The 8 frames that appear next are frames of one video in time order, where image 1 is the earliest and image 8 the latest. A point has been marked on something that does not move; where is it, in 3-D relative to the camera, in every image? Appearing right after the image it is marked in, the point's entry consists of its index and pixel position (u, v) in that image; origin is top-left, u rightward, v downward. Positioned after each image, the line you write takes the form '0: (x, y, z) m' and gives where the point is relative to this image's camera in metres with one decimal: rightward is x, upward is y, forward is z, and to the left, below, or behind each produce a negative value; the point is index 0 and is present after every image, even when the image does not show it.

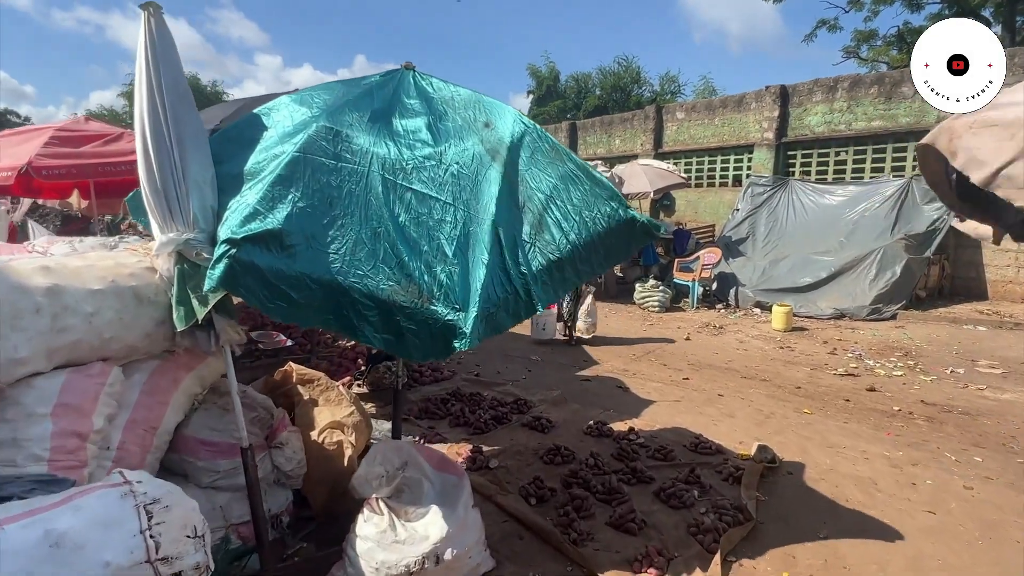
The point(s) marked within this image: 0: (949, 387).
0: (+4.7, -1.1, +6.3) m
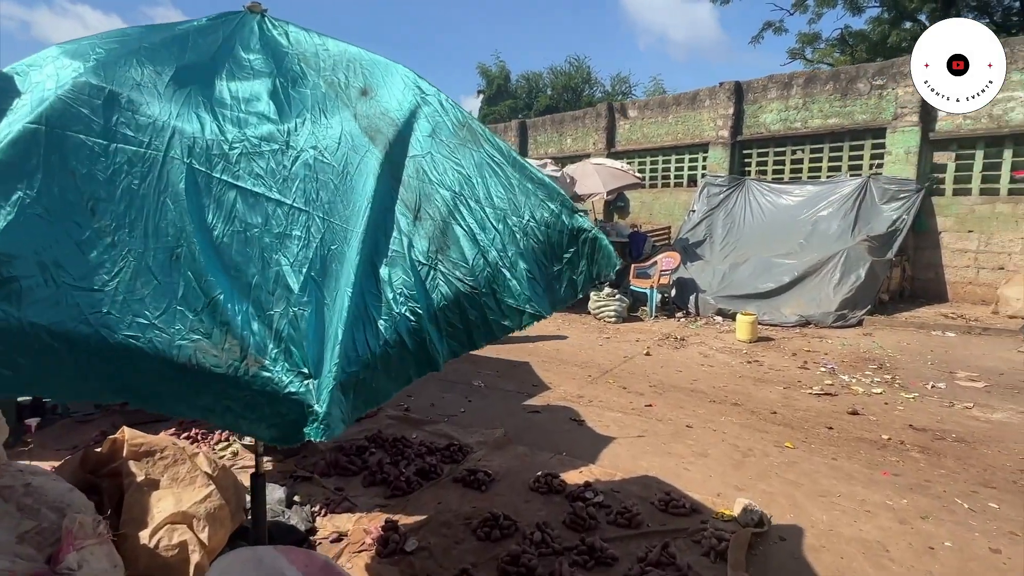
0: (+4.1, -1.2, +5.7) m
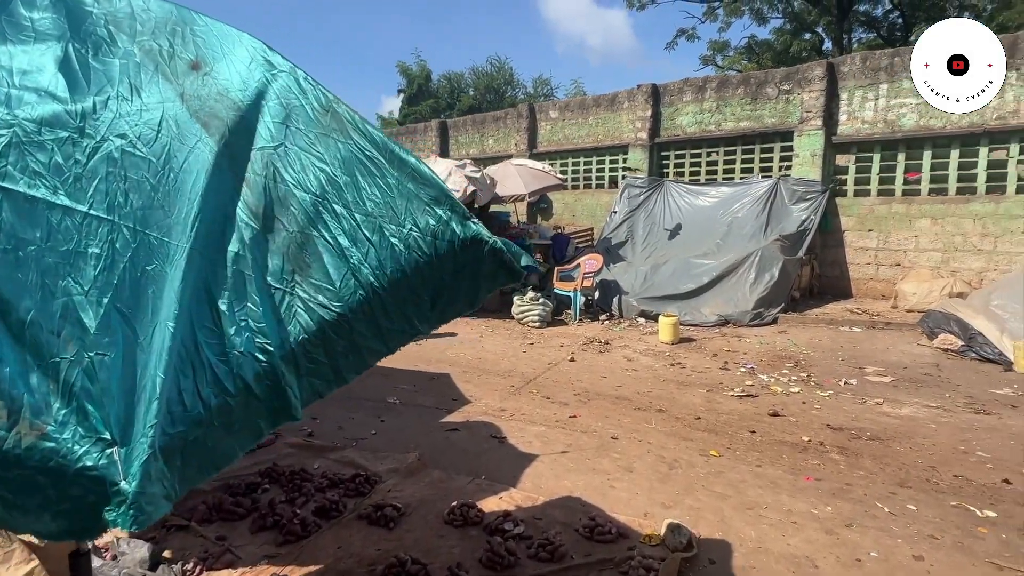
0: (+3.3, -1.1, +5.8) m
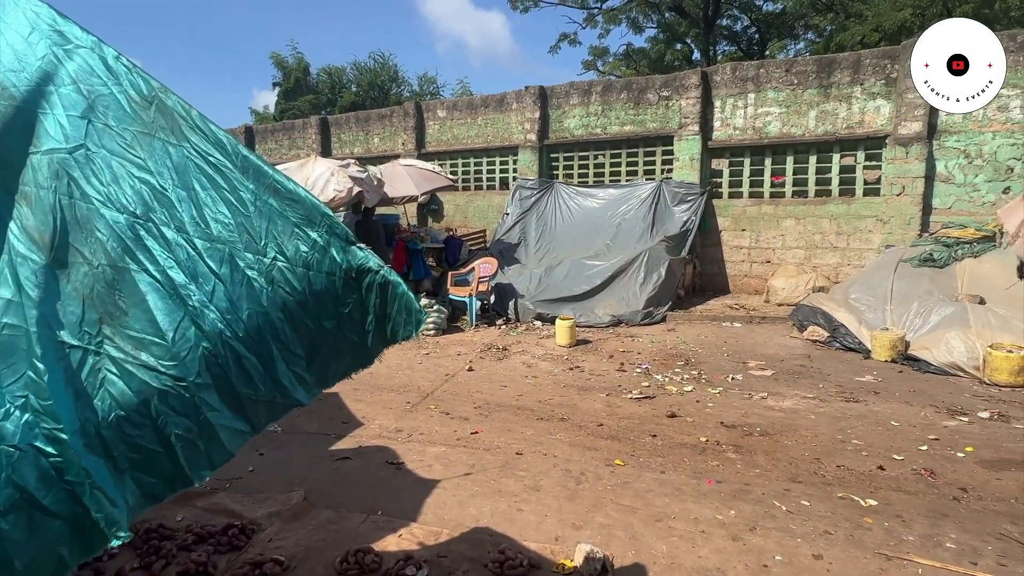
0: (+2.3, -1.2, +6.0) m
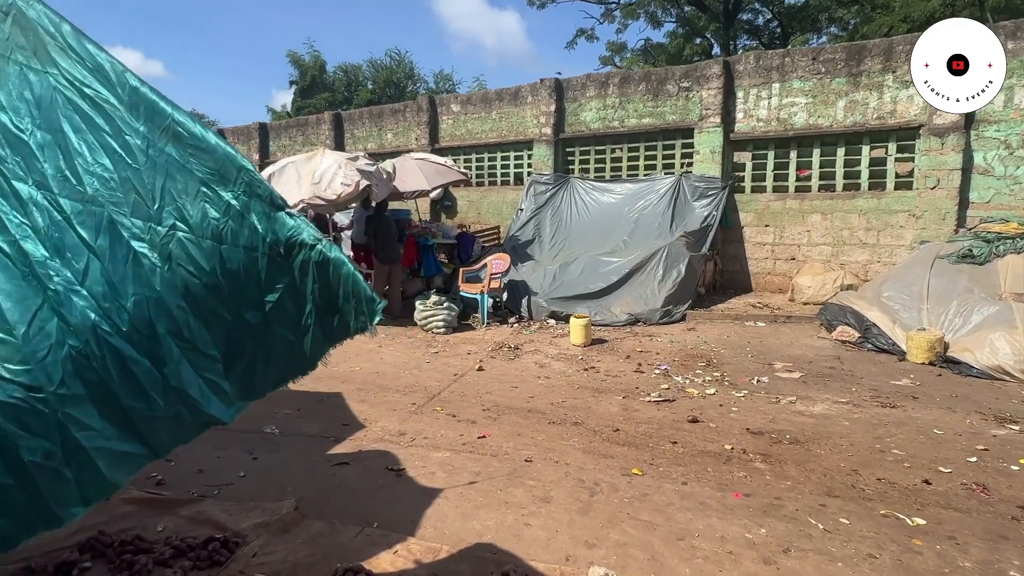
0: (+2.4, -1.1, +5.6) m
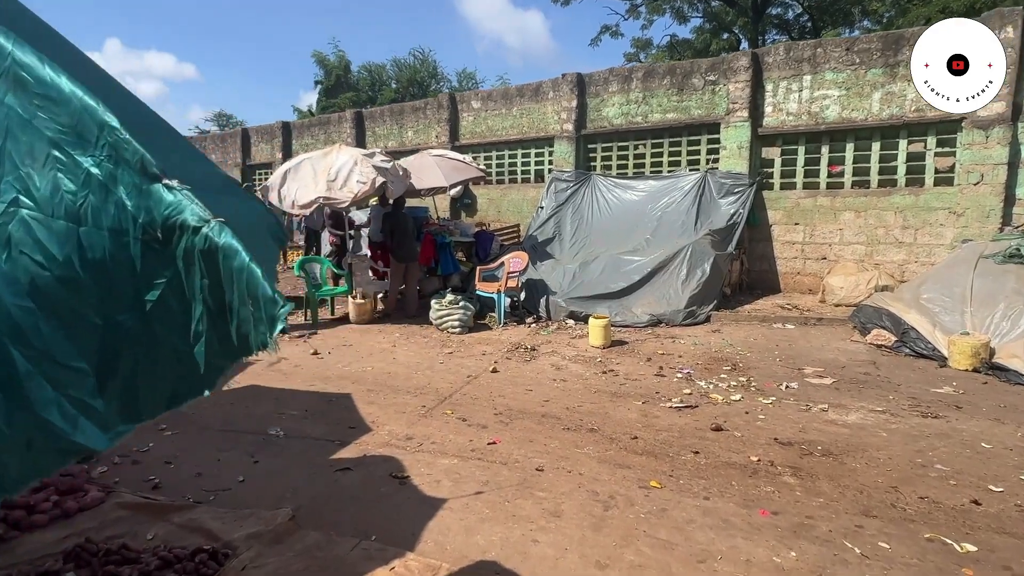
0: (+2.5, -1.1, +5.2) m
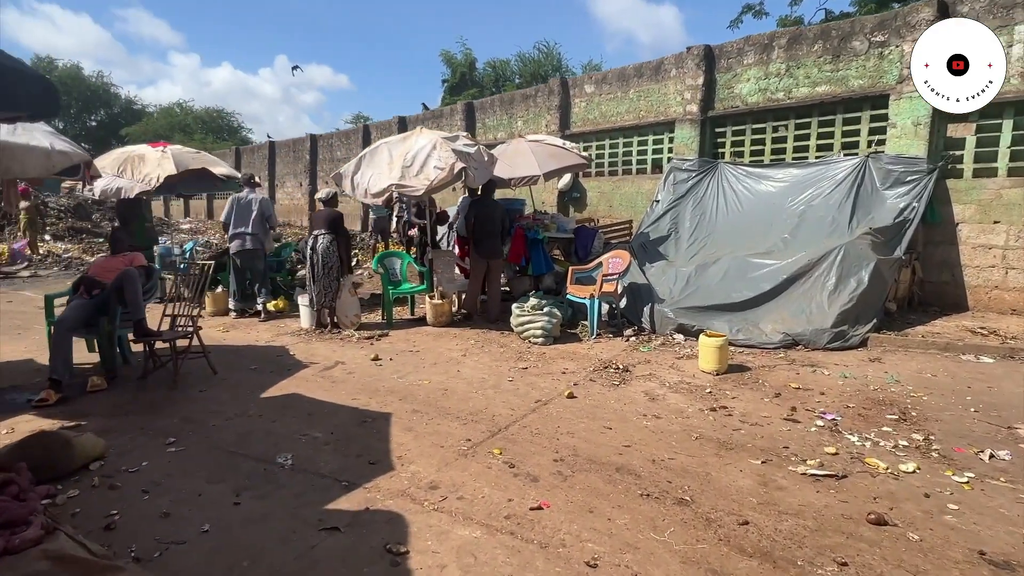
0: (+2.9, -1.3, +3.4) m
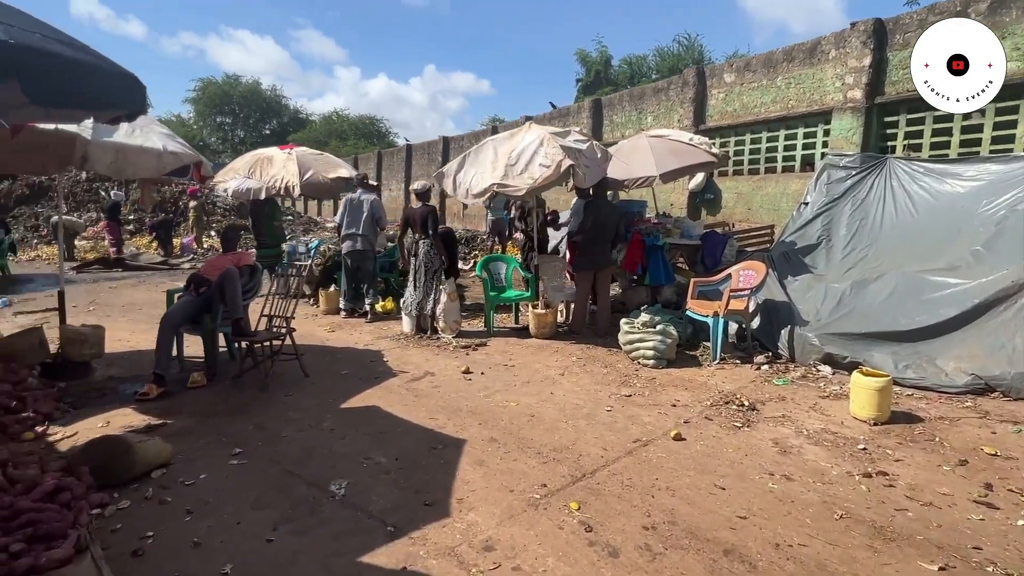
0: (+3.1, -1.5, +2.0) m
